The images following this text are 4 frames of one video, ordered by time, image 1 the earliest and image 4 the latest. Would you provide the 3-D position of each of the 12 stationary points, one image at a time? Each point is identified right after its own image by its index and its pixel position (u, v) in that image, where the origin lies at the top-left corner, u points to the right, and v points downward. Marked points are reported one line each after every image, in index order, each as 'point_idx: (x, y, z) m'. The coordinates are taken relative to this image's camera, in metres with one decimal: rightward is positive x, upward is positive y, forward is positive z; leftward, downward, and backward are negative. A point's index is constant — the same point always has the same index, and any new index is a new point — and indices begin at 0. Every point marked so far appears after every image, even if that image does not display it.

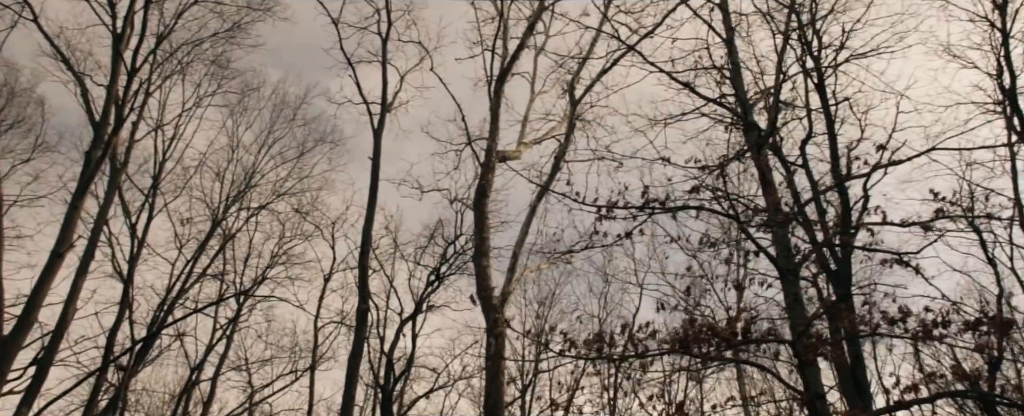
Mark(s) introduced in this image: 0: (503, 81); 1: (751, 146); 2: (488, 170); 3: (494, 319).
0: (-0.1, +1.8, +13.0) m
1: (+1.8, +0.5, +7.0) m
2: (-0.3, +0.5, +12.2) m
3: (-0.2, -1.2, +10.4) m
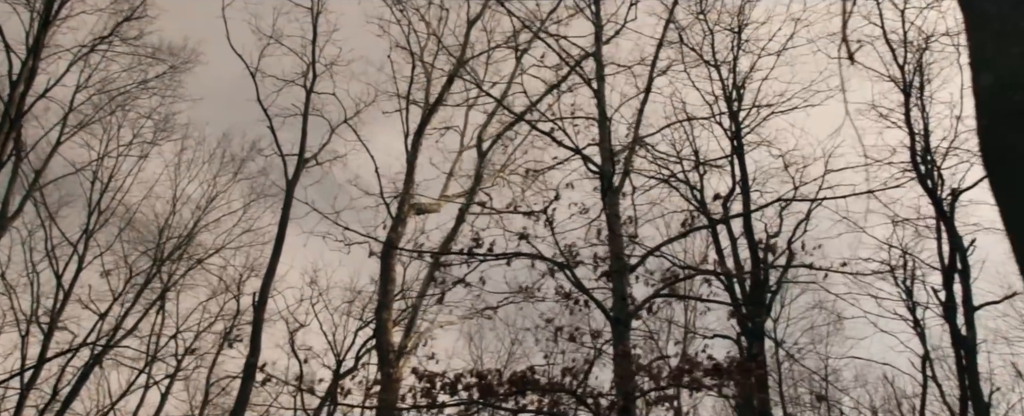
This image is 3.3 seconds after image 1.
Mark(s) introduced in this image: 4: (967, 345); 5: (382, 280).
0: (-1.3, +1.0, +13.0) m
1: (+0.7, +0.1, +7.0) m
2: (-1.5, -0.2, +12.1) m
3: (-1.4, -1.7, +10.2) m
4: (+5.0, -1.5, +10.5) m
5: (-1.6, -0.9, +11.3) m
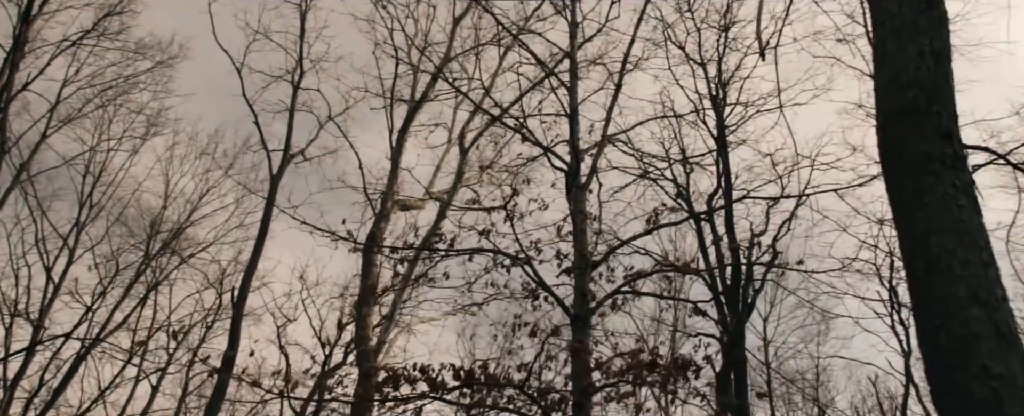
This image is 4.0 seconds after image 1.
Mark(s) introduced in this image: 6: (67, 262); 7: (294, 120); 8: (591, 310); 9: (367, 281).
0: (-1.5, +1.1, +13.0) m
1: (+0.4, +0.1, +7.0) m
2: (-1.7, -0.1, +12.2) m
3: (-1.6, -1.7, +10.3) m
4: (+4.8, -1.5, +10.5) m
5: (-1.8, -0.8, +11.3) m
6: (-7.9, -1.0, +16.8) m
7: (-3.1, +1.2, +13.4) m
8: (+0.6, -0.7, +6.4) m
9: (-1.7, -0.9, +11.2) m
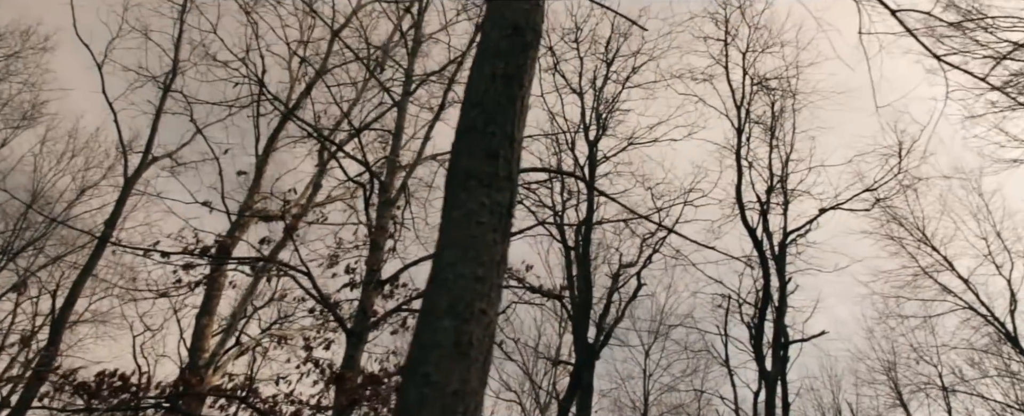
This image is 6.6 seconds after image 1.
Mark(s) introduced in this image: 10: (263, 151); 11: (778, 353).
0: (-3.3, +0.9, +12.8) m
1: (-1.0, 0.0, +7.0) m
2: (-3.5, -0.2, +12.0) m
3: (-3.4, -1.8, +10.0) m
4: (+3.0, -2.0, +10.7) m
5: (-3.6, -0.9, +11.1) m
6: (-10.1, -0.8, +16.1) m
7: (-4.9, +1.2, +13.1) m
8: (-0.9, -0.8, +6.4) m
9: (-3.5, -1.0, +11.0) m
10: (-3.4, +0.8, +12.9) m
11: (+3.1, -1.7, +10.9) m
